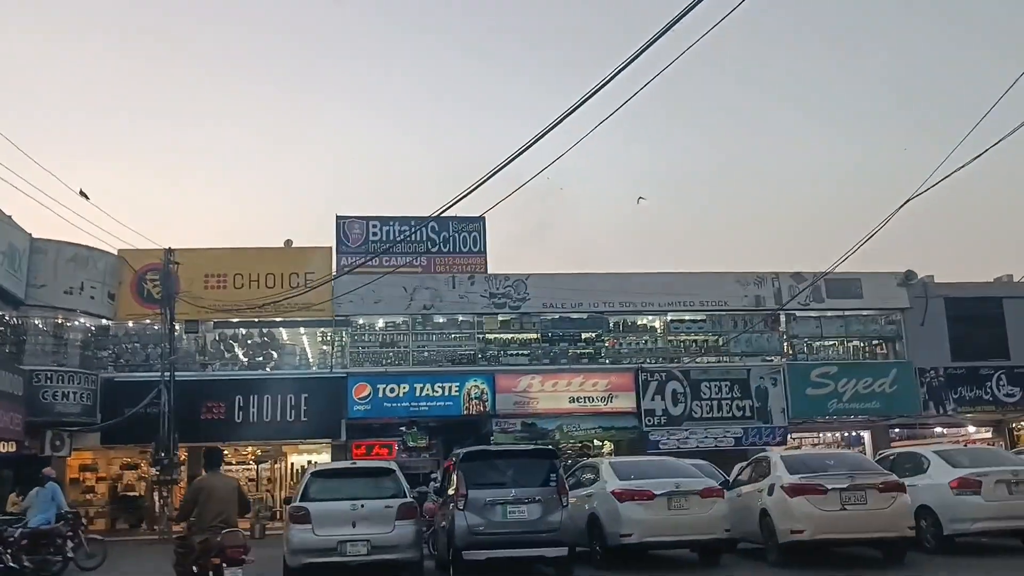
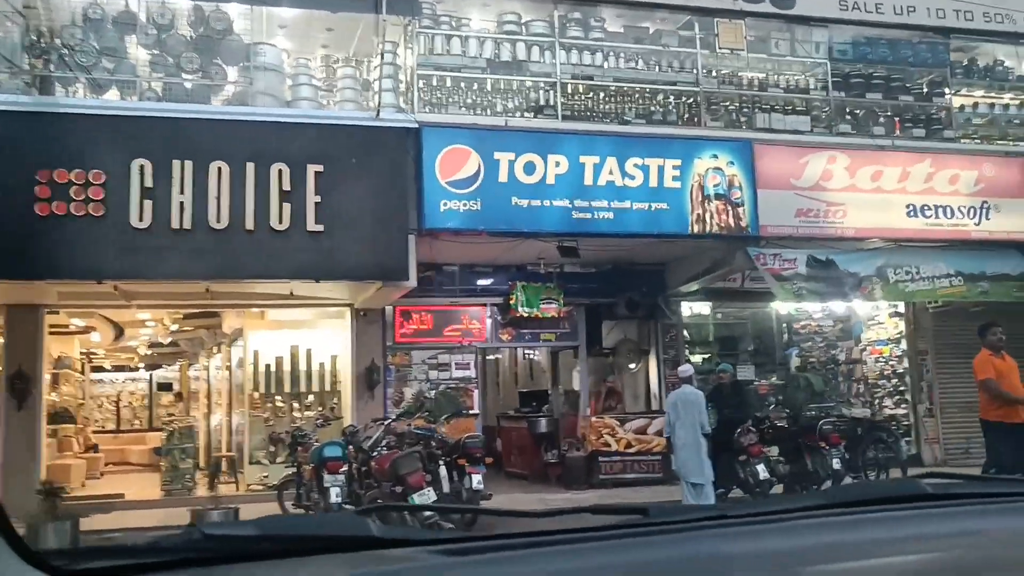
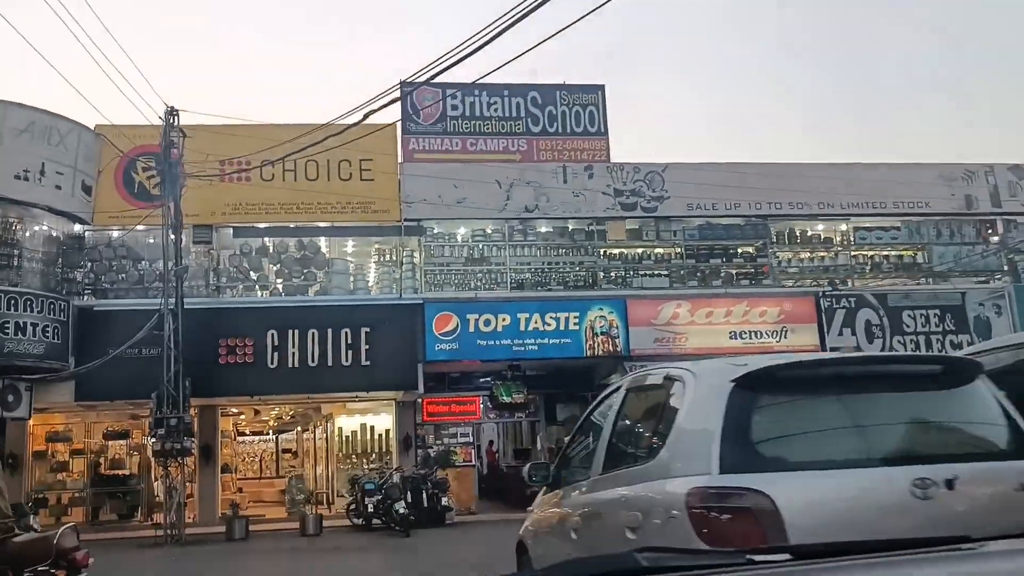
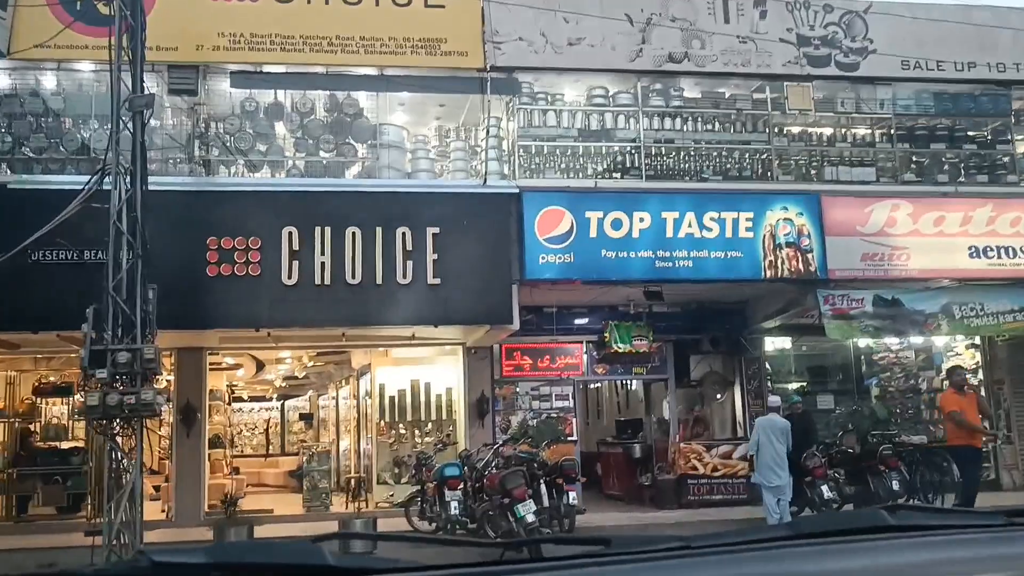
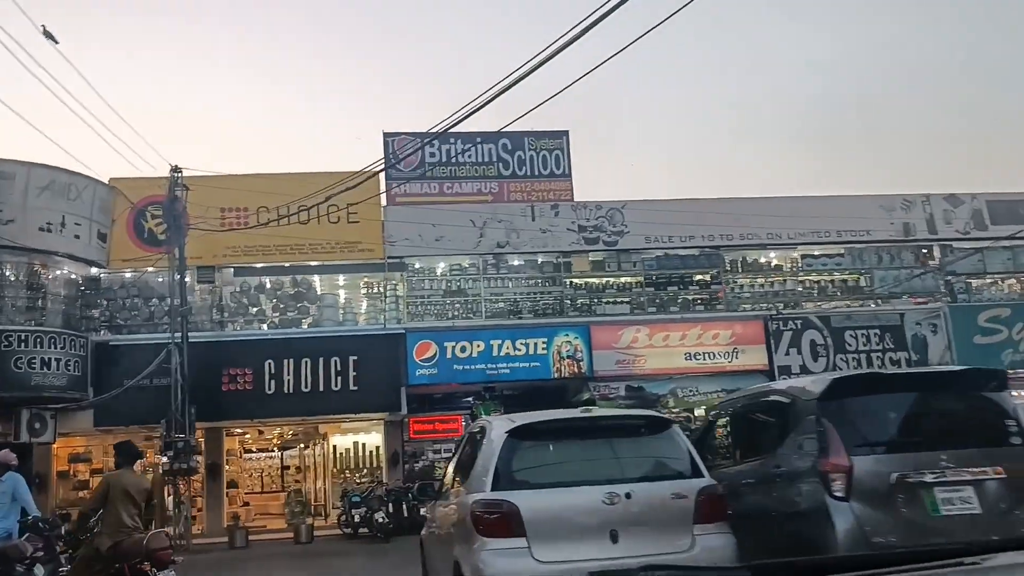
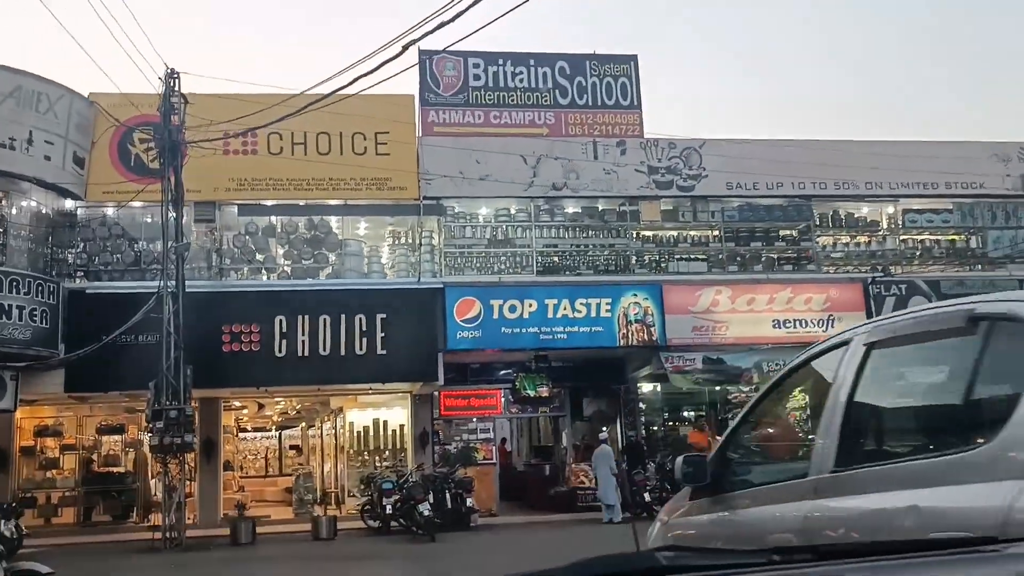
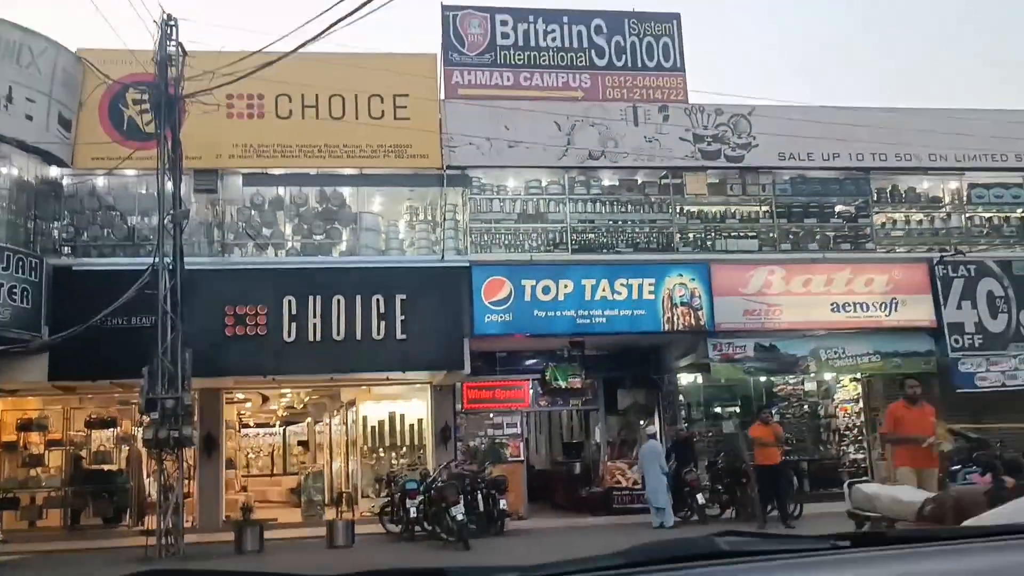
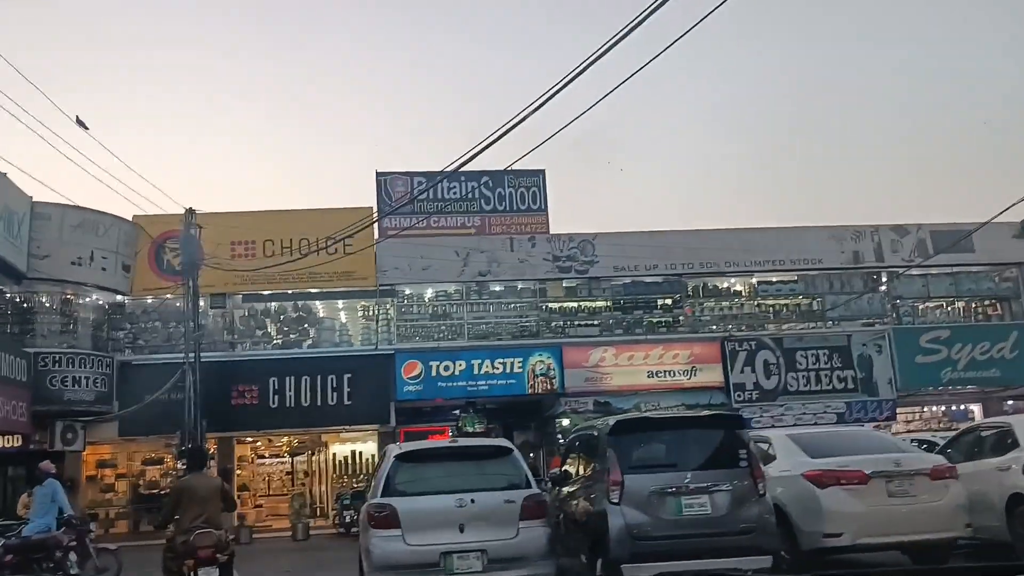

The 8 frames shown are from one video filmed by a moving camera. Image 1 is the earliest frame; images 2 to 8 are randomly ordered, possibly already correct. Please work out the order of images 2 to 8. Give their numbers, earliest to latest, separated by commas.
8, 5, 3, 6, 7, 4, 2
